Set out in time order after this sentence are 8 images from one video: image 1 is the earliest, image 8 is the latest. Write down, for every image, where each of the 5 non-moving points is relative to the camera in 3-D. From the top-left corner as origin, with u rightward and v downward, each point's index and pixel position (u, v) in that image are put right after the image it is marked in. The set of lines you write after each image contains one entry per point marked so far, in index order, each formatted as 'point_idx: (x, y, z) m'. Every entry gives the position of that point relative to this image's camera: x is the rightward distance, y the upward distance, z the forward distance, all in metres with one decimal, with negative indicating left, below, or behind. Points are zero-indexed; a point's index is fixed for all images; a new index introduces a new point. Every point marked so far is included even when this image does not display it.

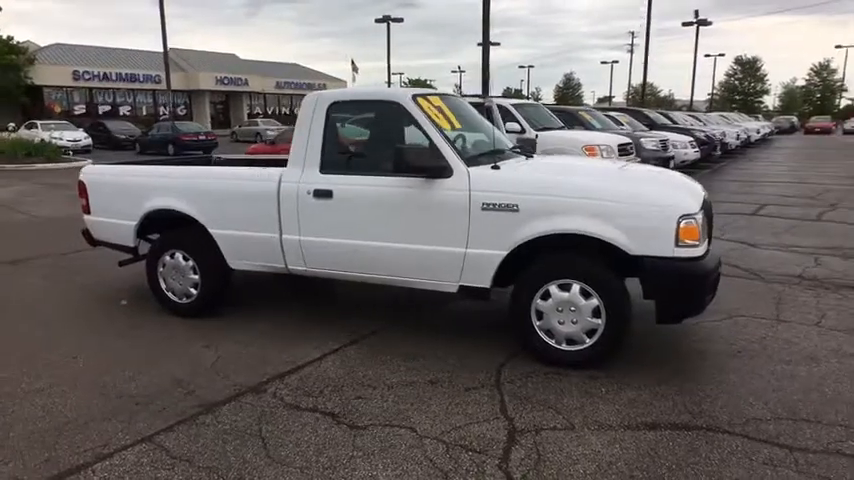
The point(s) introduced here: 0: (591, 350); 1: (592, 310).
0: (+1.4, -0.9, +4.5) m
1: (+1.4, -0.6, +4.5) m
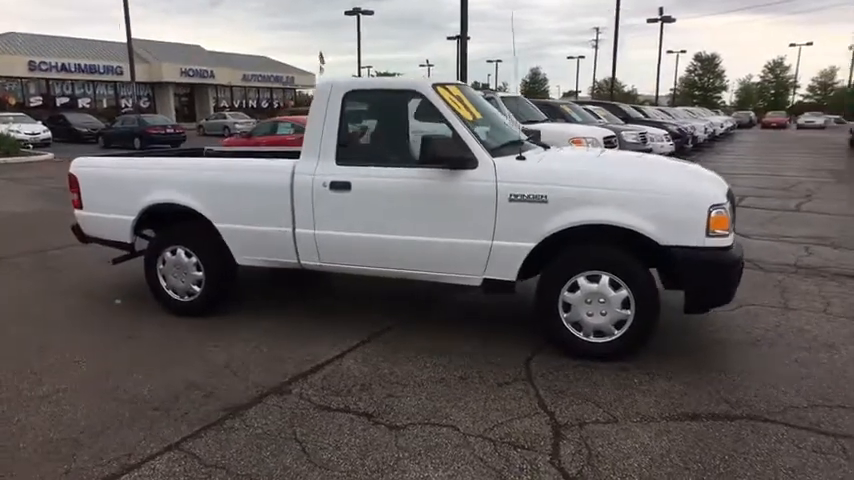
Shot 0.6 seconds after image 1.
0: (+1.6, -0.8, +4.5) m
1: (+1.6, -0.5, +4.5) m
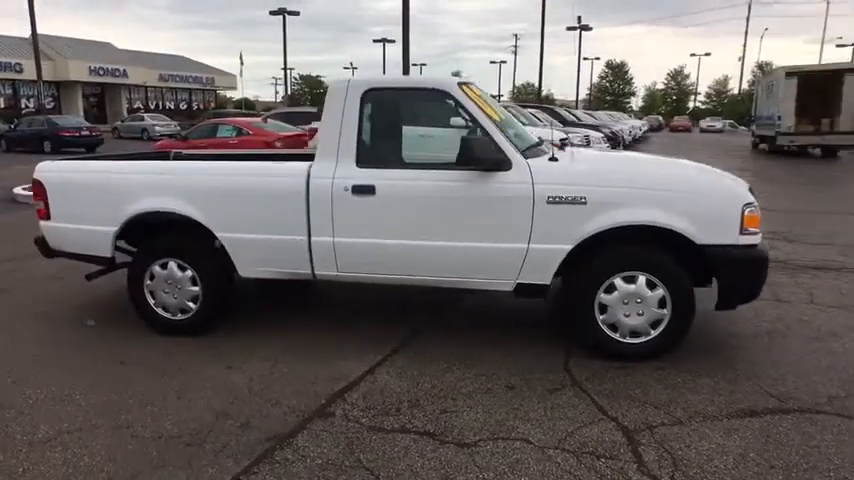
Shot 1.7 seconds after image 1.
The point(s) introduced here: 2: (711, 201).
0: (+1.9, -0.8, +4.5) m
1: (+1.9, -0.5, +4.5) m
2: (+2.2, +0.3, +4.3) m
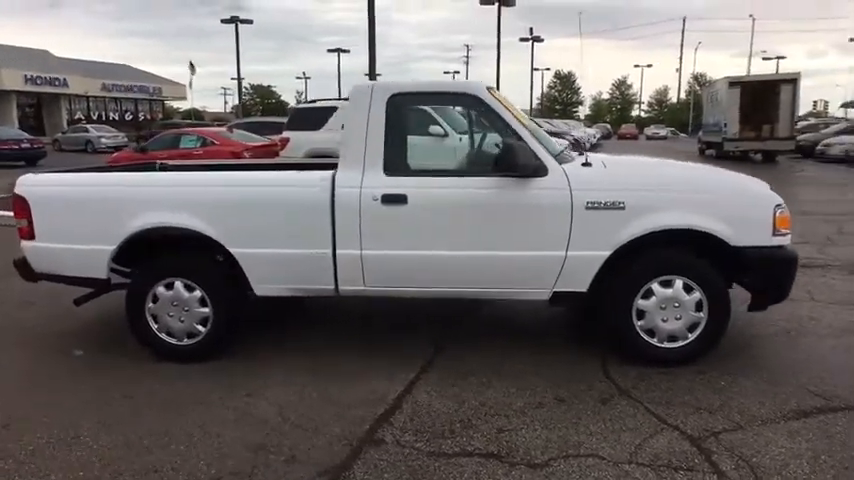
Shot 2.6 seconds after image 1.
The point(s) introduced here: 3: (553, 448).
0: (+2.2, -0.8, +4.5) m
1: (+2.2, -0.5, +4.5) m
2: (+2.5, +0.3, +4.3) m
3: (+0.8, -1.3, +3.4) m
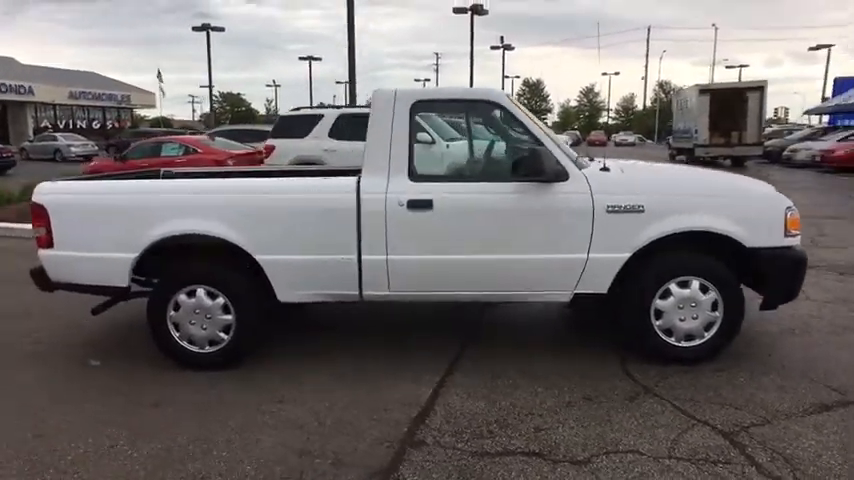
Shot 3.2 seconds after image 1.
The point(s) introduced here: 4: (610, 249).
0: (+2.4, -0.9, +4.7) m
1: (+2.4, -0.5, +4.6) m
2: (+2.7, +0.3, +4.5) m
3: (+1.1, -1.3, +3.5) m
4: (+1.5, -0.1, +4.6) m
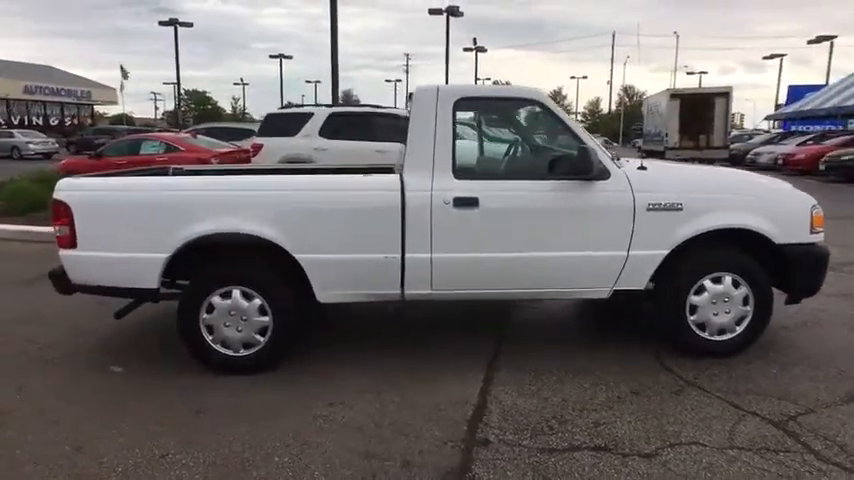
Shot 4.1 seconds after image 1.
0: (+2.7, -0.8, +4.8) m
1: (+2.7, -0.5, +4.8) m
2: (+3.1, +0.3, +4.7) m
3: (+1.5, -1.3, +3.6) m
4: (+1.9, -0.1, +4.6) m
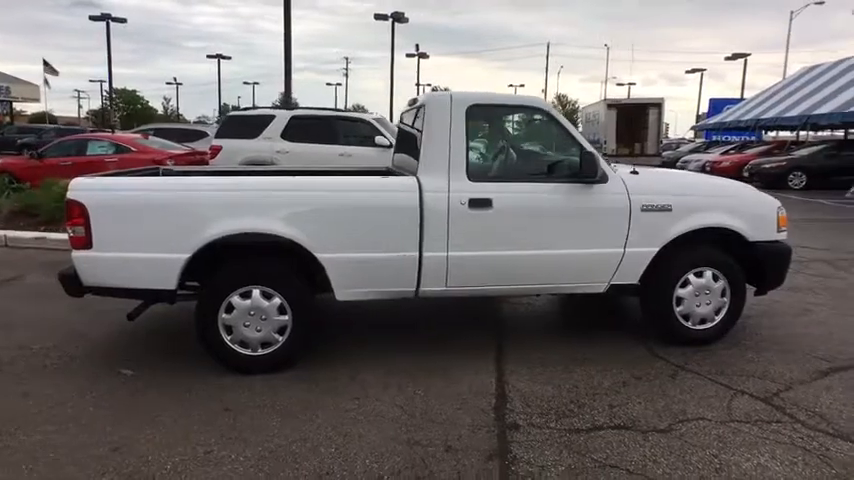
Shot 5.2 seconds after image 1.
0: (+2.8, -0.8, +5.3) m
1: (+2.8, -0.5, +5.3) m
2: (+3.1, +0.3, +5.3) m
3: (+1.7, -1.3, +4.0) m
4: (+2.0, 0.0, +5.1) m
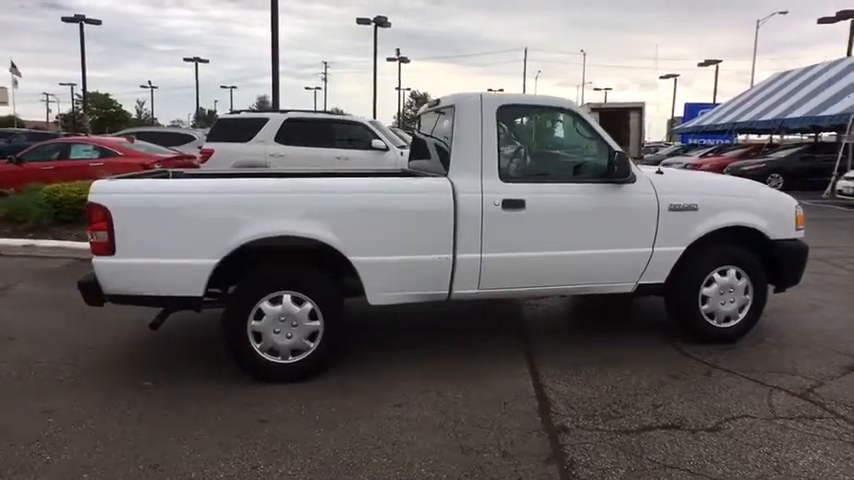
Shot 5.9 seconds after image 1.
0: (+3.1, -0.8, +5.4) m
1: (+3.1, -0.5, +5.3) m
2: (+3.4, +0.3, +5.4) m
3: (+2.0, -1.2, +4.0) m
4: (+2.2, 0.0, +5.1) m
